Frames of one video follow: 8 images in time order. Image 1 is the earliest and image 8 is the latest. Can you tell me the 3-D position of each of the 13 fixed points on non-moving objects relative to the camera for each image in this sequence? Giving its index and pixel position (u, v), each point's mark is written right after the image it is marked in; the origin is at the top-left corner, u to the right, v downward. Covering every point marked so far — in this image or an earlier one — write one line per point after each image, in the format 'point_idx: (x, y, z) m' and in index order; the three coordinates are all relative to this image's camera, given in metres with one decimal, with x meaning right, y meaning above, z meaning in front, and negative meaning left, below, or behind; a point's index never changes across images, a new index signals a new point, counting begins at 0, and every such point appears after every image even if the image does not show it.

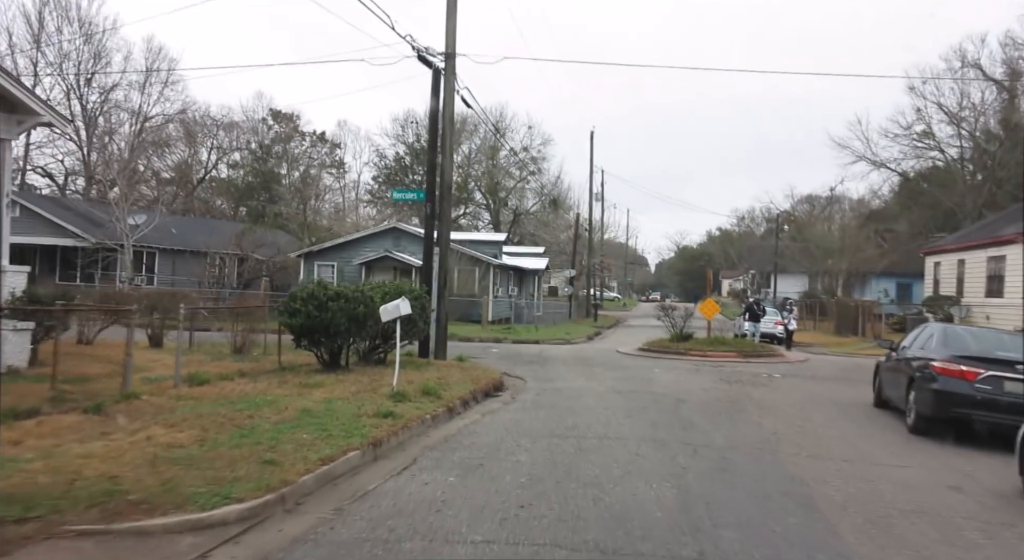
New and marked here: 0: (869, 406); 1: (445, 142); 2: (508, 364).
0: (+5.8, -2.0, +11.8) m
1: (-1.5, +3.0, +15.7) m
2: (-0.1, -2.0, +16.8) m
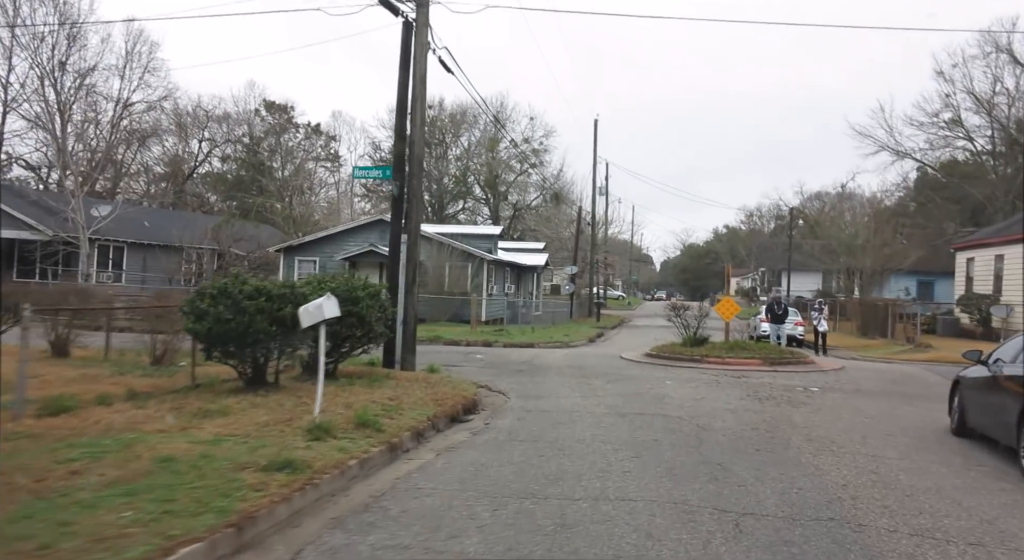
0: (+5.5, -2.0, +9.2) m
1: (-1.8, +3.1, +13.2) m
2: (-0.4, -1.9, +14.2) m
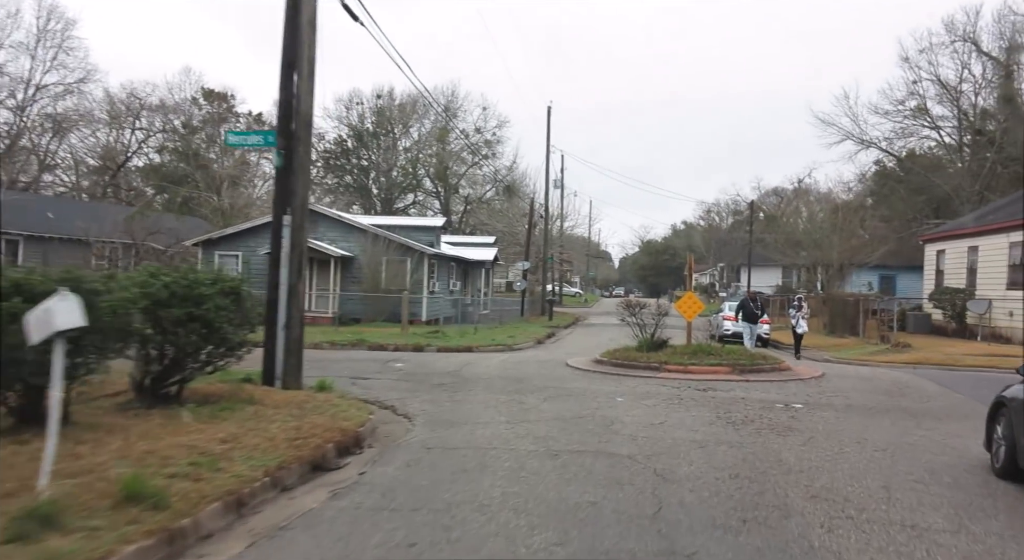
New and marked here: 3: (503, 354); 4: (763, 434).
0: (+4.4, -1.8, +6.9) m
1: (-3.0, +3.2, +10.4) m
2: (-1.7, -1.8, +11.6) m
3: (-0.2, -1.8, +17.7) m
4: (+2.8, -1.7, +8.0) m
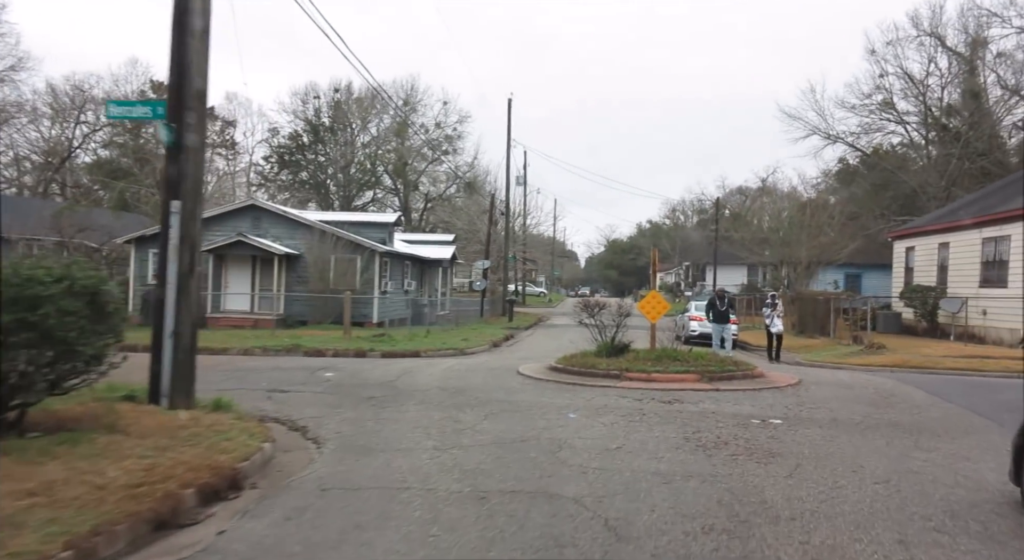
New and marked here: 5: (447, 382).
0: (+3.8, -1.8, +5.6) m
1: (-3.9, +3.3, +8.8) m
2: (-2.6, -1.7, +10.0) m
3: (-1.4, -1.8, +16.1) m
4: (+2.1, -1.7, +6.7) m
5: (-1.1, -1.7, +11.9) m
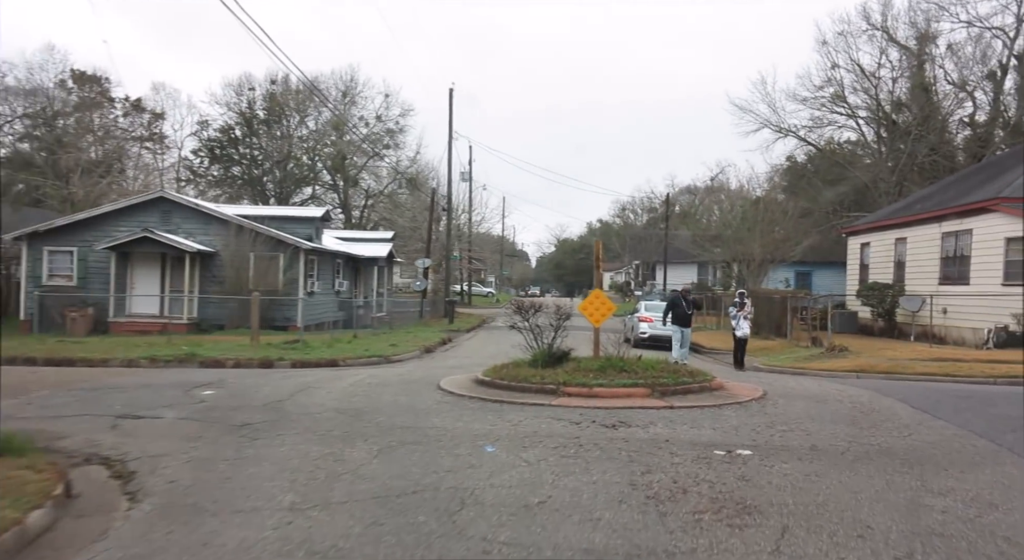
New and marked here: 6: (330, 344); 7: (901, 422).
0: (+3.1, -1.7, +3.8) m
1: (-4.8, +3.3, +6.5) m
2: (-3.6, -1.7, +7.8) m
3: (-2.8, -1.8, +14.0) m
4: (+1.3, -1.6, +4.8) m
5: (-2.2, -1.7, +9.8) m
6: (-4.7, -1.6, +18.5) m
7: (+4.6, -1.7, +8.5) m
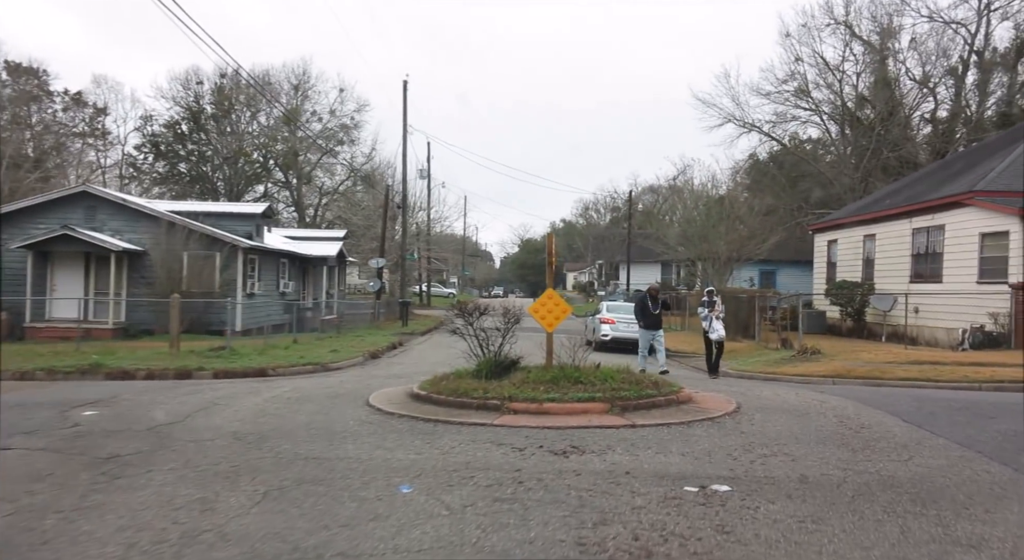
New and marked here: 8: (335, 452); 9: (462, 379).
0: (+2.6, -1.7, +2.6) m
1: (-5.4, +3.3, +4.9) m
2: (-4.2, -1.7, +6.2) m
3: (-3.7, -1.8, +12.5) m
4: (+0.8, -1.6, +3.5) m
5: (-3.0, -1.6, +8.3) m
6: (-5.8, -1.6, +16.8) m
7: (+3.9, -1.6, +7.3) m
8: (-1.7, -1.6, +6.9) m
9: (-0.7, -1.3, +9.8) m
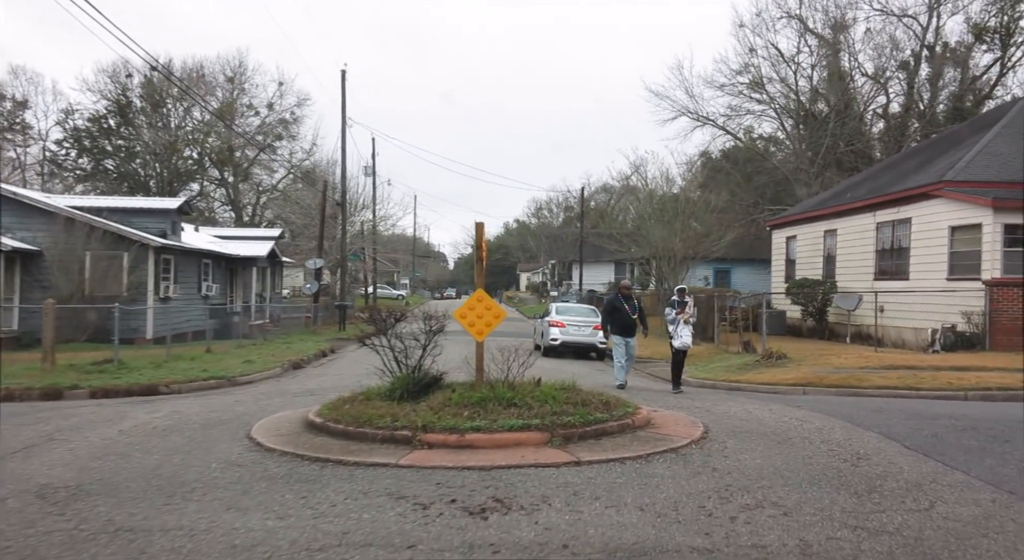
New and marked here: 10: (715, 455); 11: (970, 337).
0: (+2.2, -1.7, +1.0) m
1: (-6.0, +3.3, +2.8) m
2: (-4.9, -1.7, +4.2) m
3: (-4.8, -1.8, +10.5) m
4: (+0.3, -1.6, +1.7) m
5: (-3.7, -1.7, +6.4) m
6: (-7.1, -1.7, +14.6) m
7: (+3.2, -1.6, +5.8) m
8: (-2.4, -1.6, +5.0) m
9: (-1.5, -1.3, +7.9) m
10: (+1.9, -1.6, +6.6) m
11: (+9.6, -1.2, +15.1) m
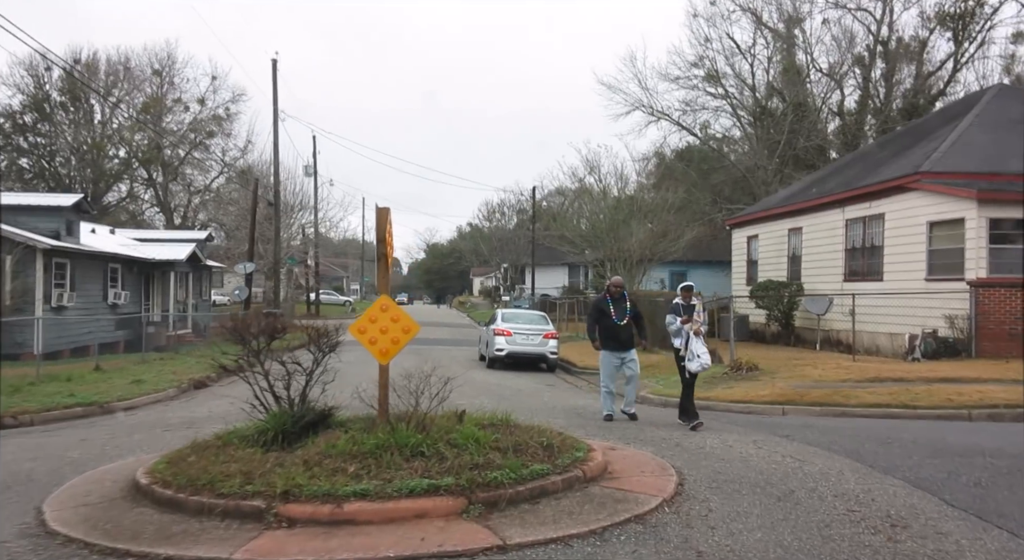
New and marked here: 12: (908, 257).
0: (+1.9, -1.6, -0.9) m
1: (-6.4, +3.2, +0.4) m
2: (-5.4, -1.8, +1.9) m
3: (-5.7, -1.9, +8.2) m
4: (0.0, -1.6, -0.2) m
5: (-4.4, -1.7, +4.1) m
6: (-8.2, -1.8, +12.2) m
7: (+2.6, -1.6, +4.0) m
8: (-2.9, -1.6, +2.8) m
9: (-2.3, -1.4, +5.8) m
10: (+1.2, -1.6, +4.7) m
11: (+8.4, -1.2, +13.7) m
12: (+8.5, +0.5, +15.5) m
